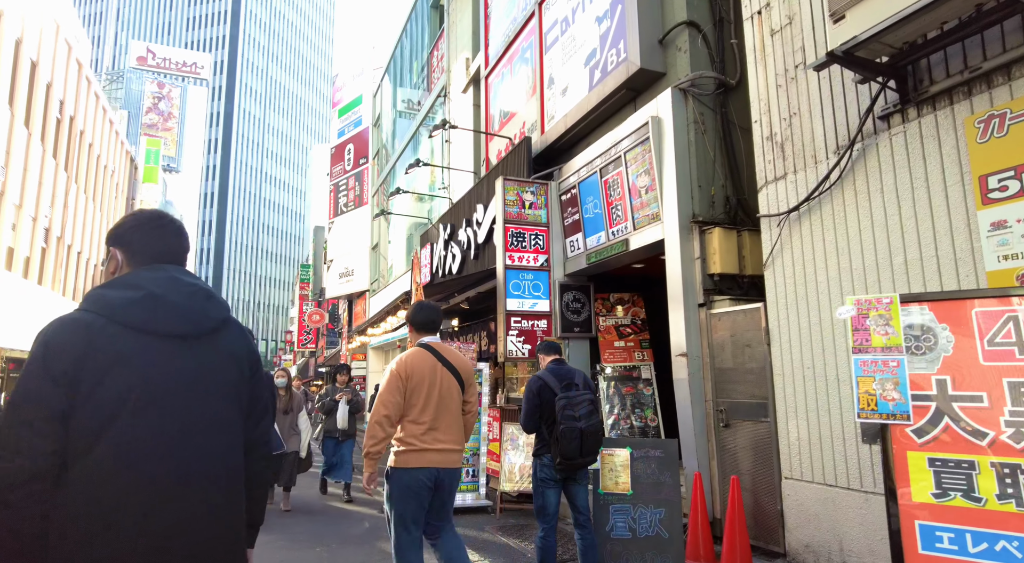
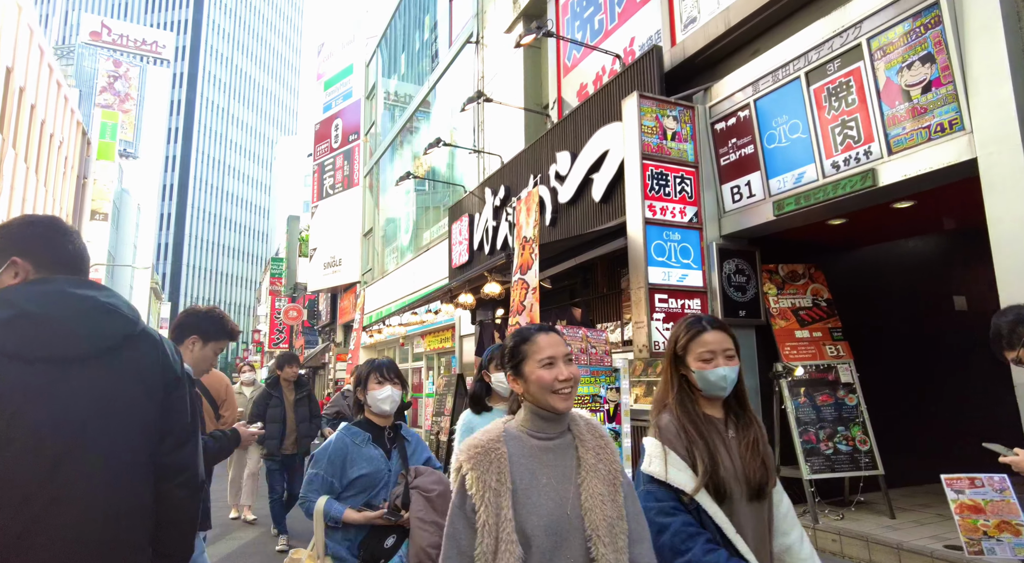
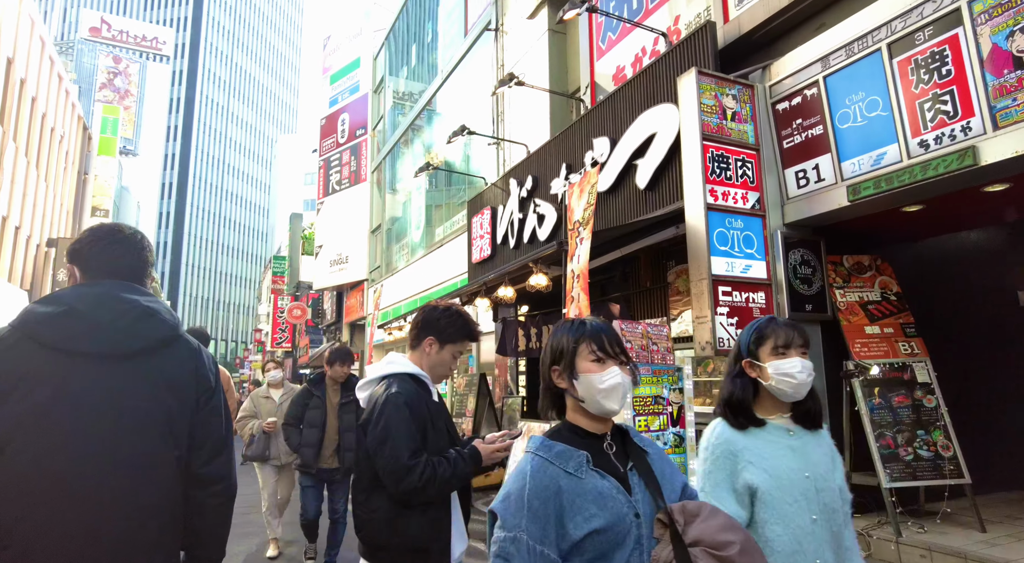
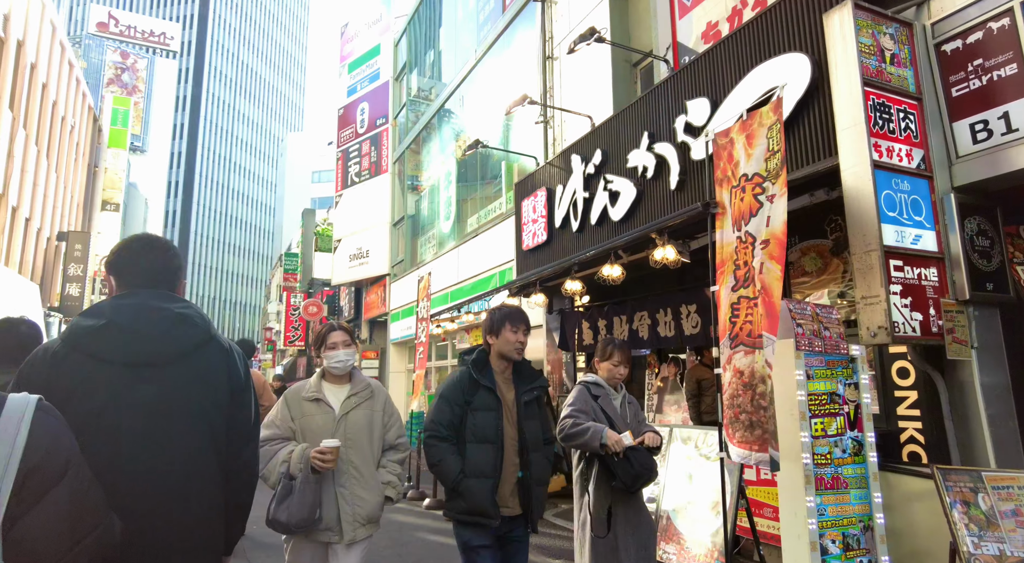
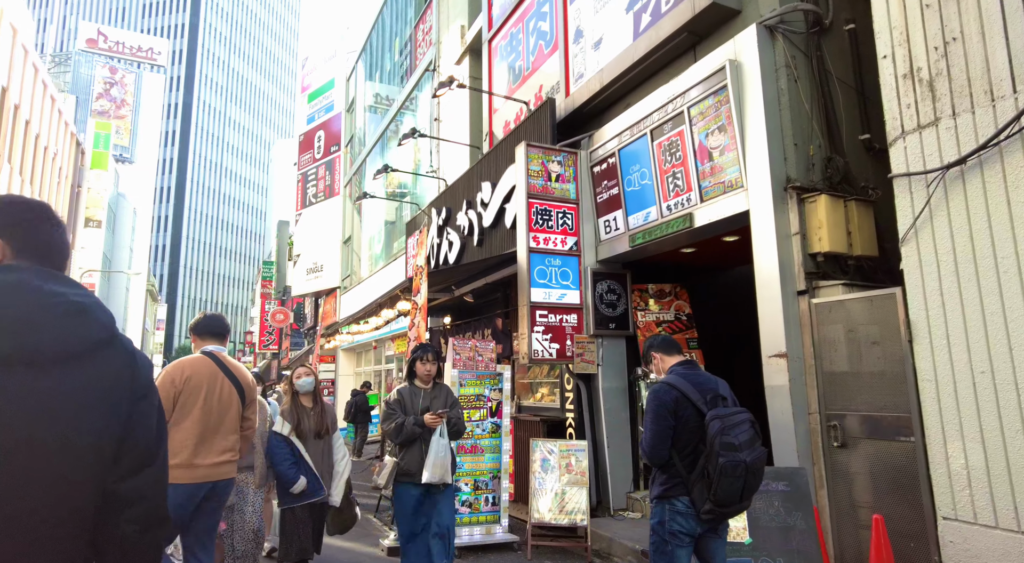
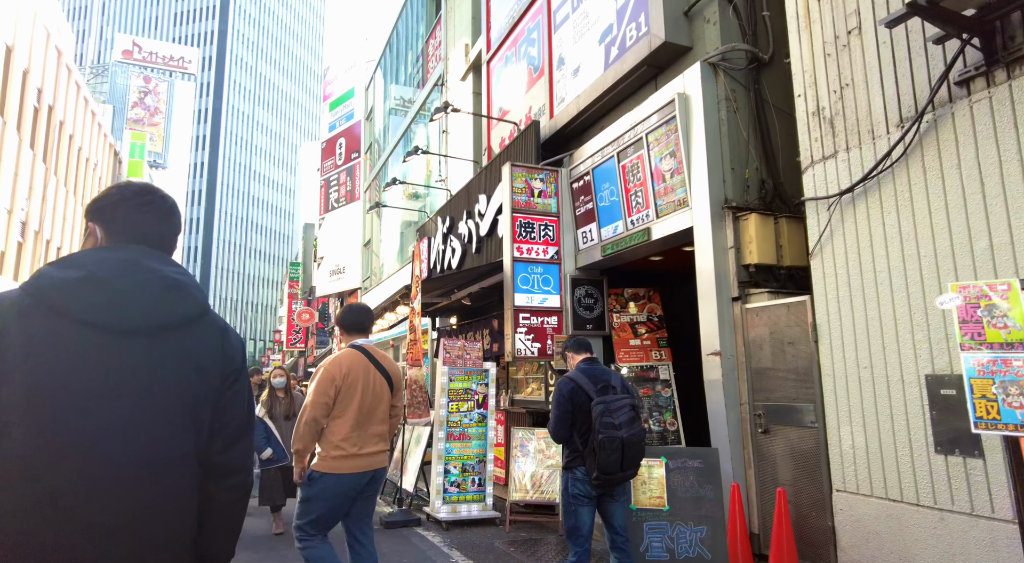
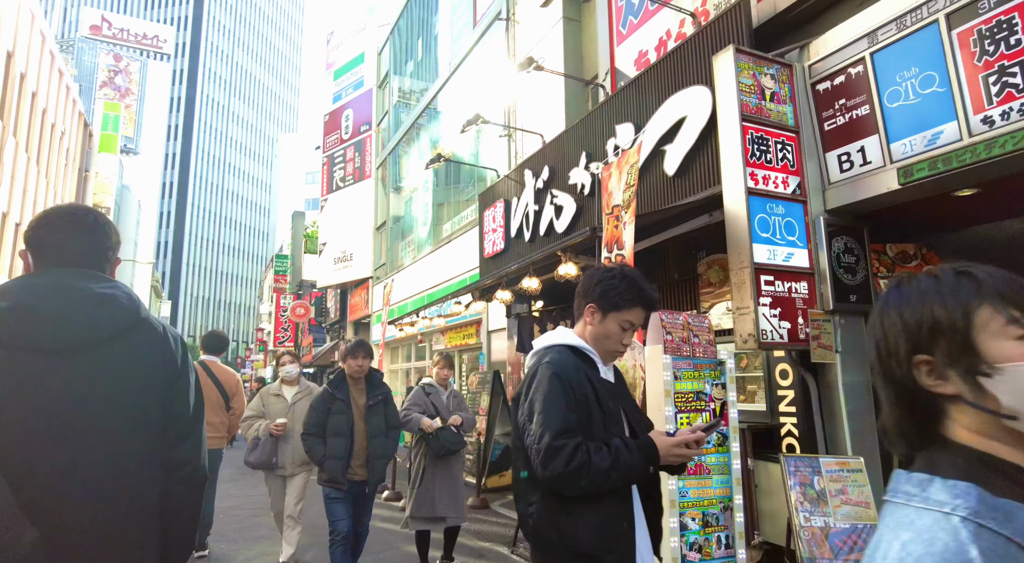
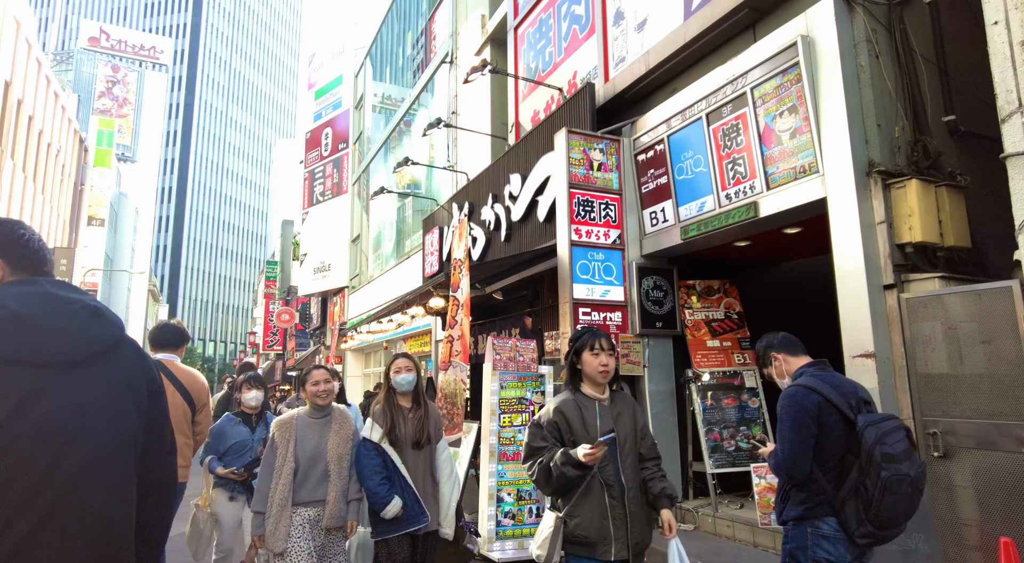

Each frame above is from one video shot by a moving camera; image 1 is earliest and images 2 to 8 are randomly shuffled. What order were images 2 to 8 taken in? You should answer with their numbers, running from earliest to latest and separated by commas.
6, 5, 8, 2, 3, 7, 4
